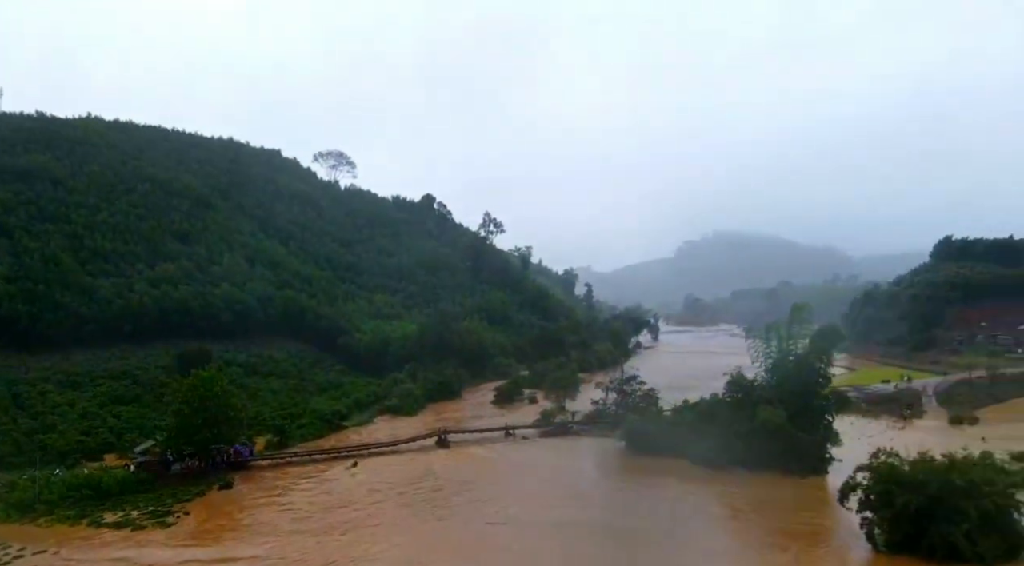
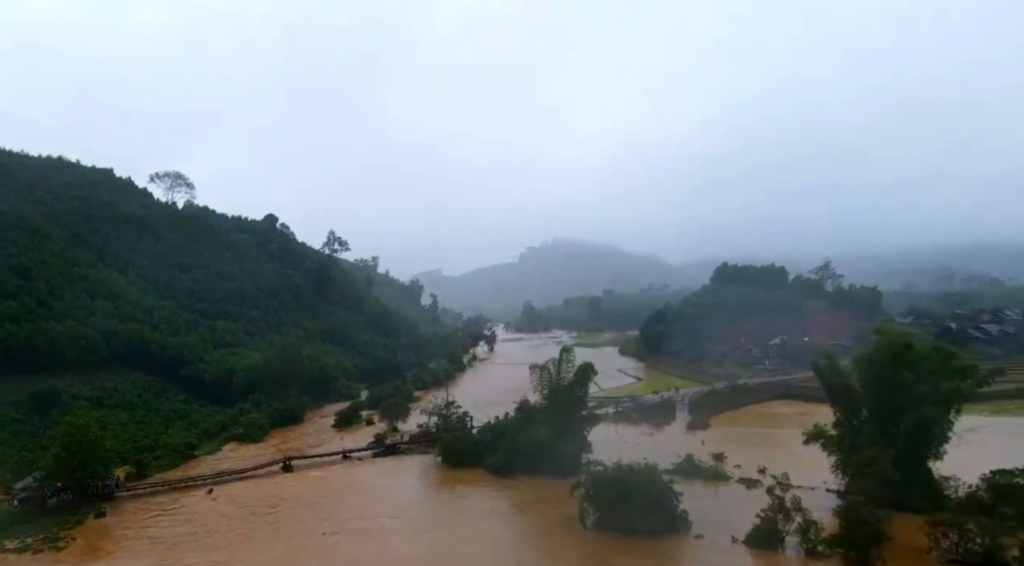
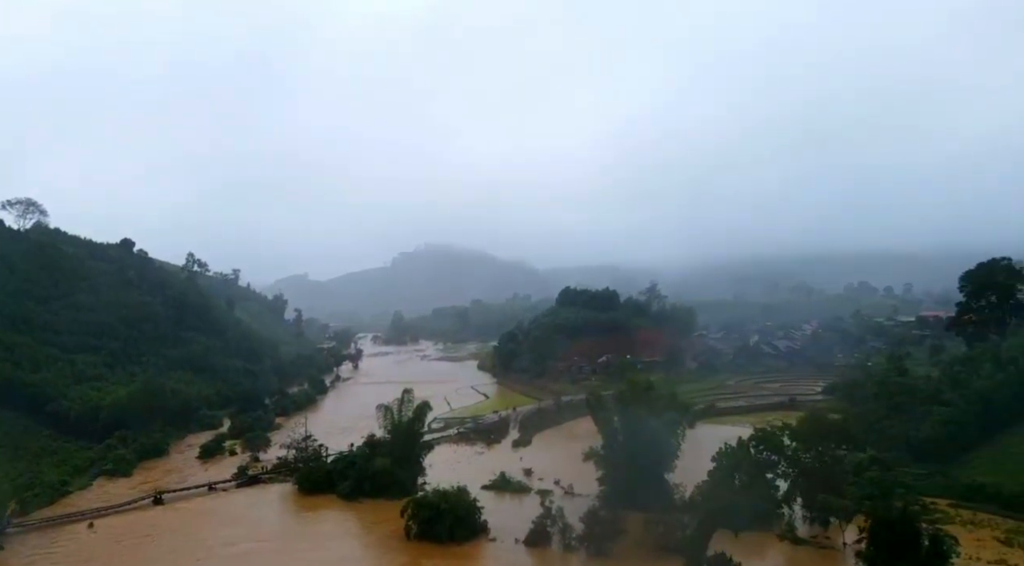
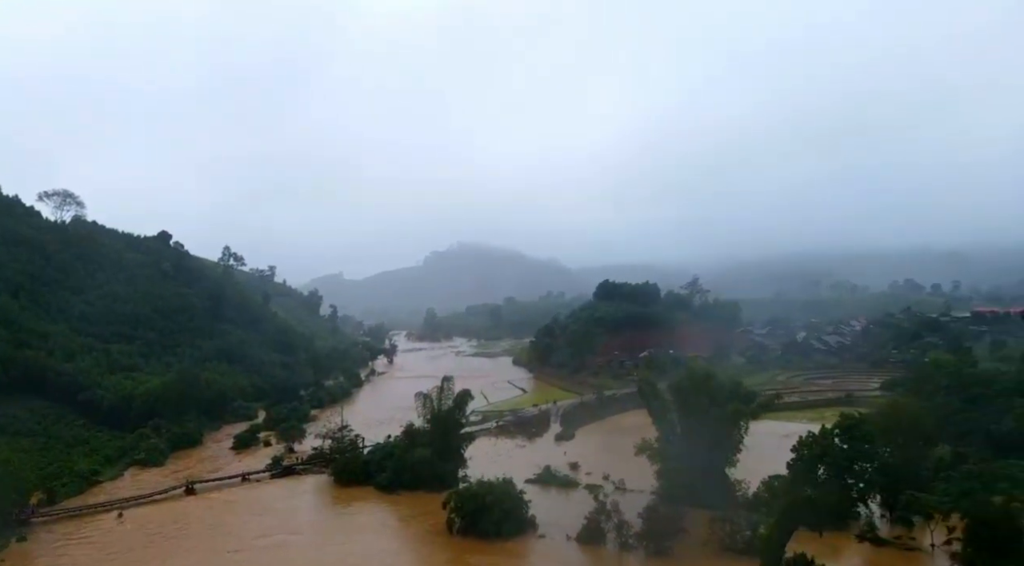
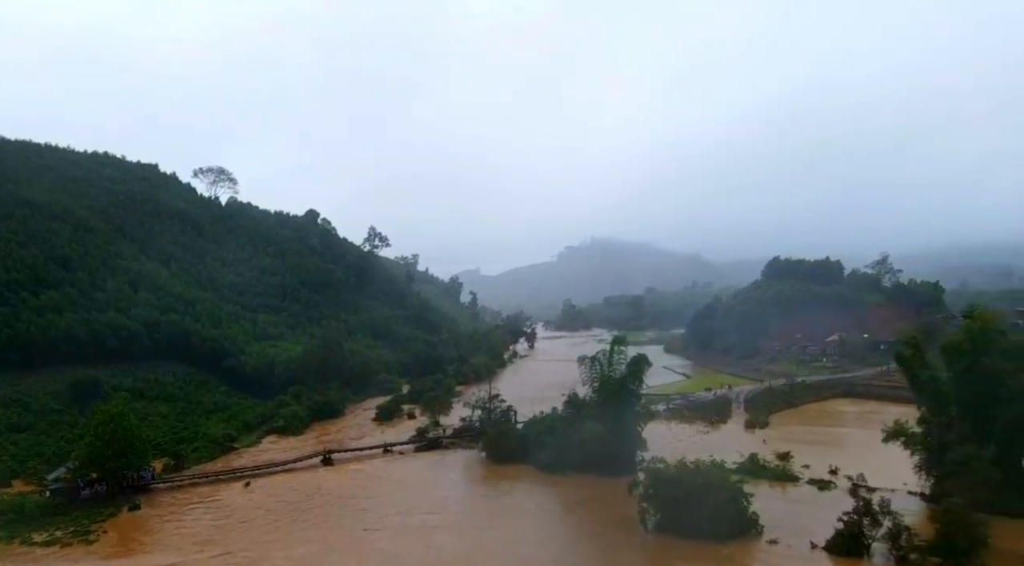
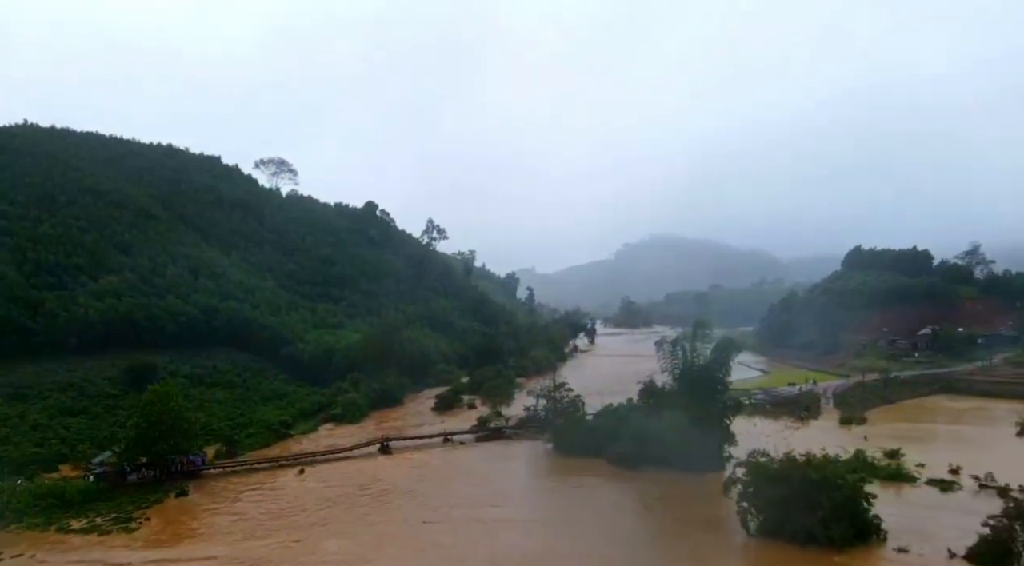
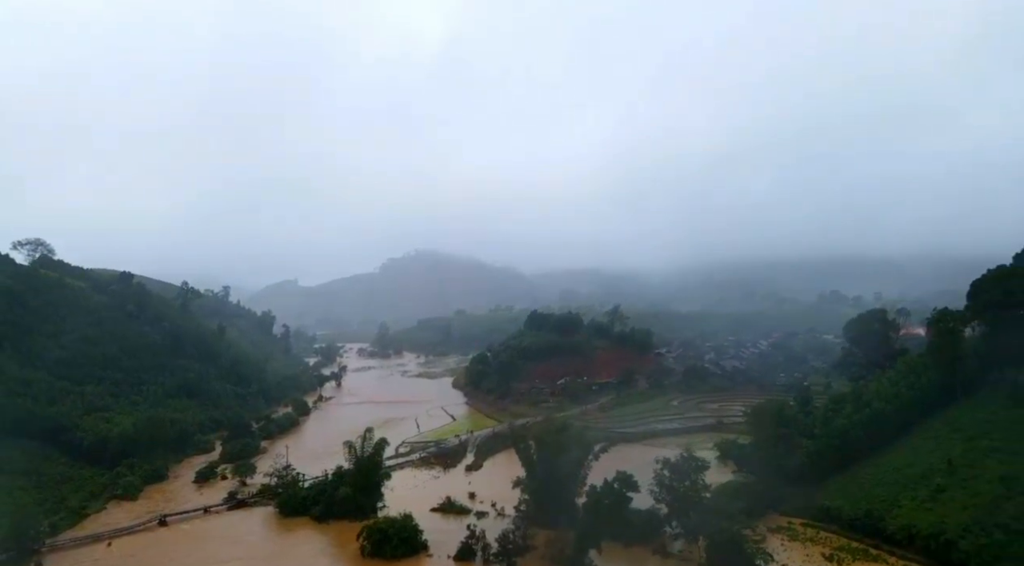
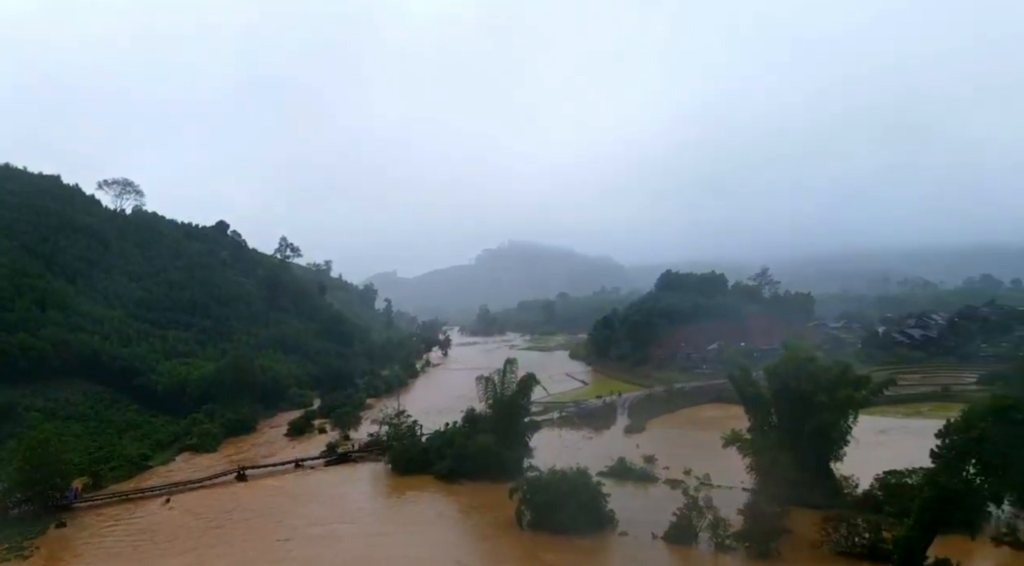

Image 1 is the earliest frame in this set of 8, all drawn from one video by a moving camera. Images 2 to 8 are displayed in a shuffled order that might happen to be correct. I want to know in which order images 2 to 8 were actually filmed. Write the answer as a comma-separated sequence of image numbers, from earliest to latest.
6, 5, 2, 8, 4, 3, 7
